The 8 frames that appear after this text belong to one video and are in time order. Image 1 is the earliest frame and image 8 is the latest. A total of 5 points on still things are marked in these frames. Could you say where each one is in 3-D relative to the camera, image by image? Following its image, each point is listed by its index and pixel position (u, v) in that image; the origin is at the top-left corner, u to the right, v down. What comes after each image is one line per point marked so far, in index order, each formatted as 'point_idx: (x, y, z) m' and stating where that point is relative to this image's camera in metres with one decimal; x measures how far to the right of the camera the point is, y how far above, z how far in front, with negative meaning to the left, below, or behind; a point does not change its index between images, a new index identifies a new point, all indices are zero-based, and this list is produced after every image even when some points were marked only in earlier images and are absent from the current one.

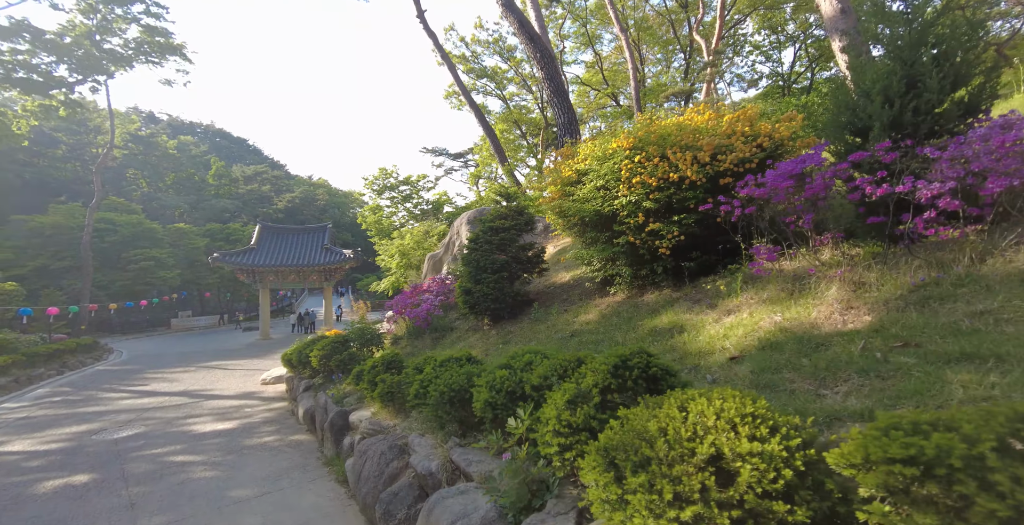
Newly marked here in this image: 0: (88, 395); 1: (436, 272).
0: (-10.5, -3.3, +12.0) m
1: (-2.2, -0.3, +14.2) m
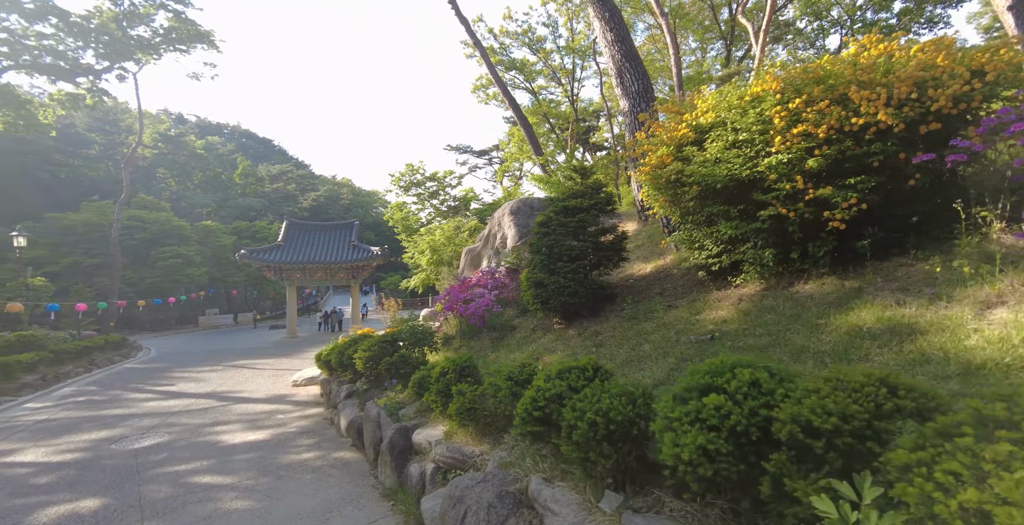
0: (-9.4, -3.1, +11.4) m
1: (-1.0, -0.1, +13.2) m
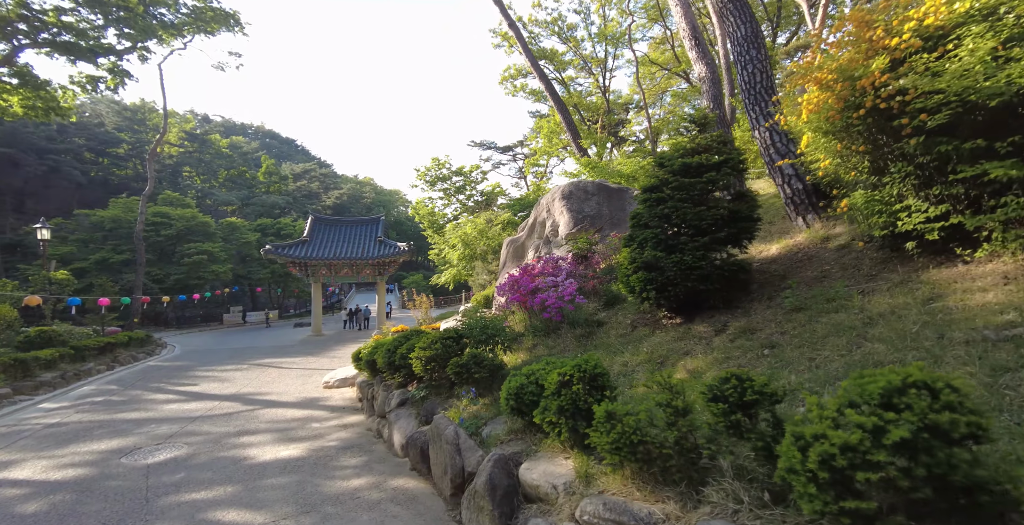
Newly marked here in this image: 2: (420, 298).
0: (-8.3, -2.9, +10.6) m
1: (+0.2, +0.1, +12.1) m
2: (-3.1, -1.2, +16.2) m
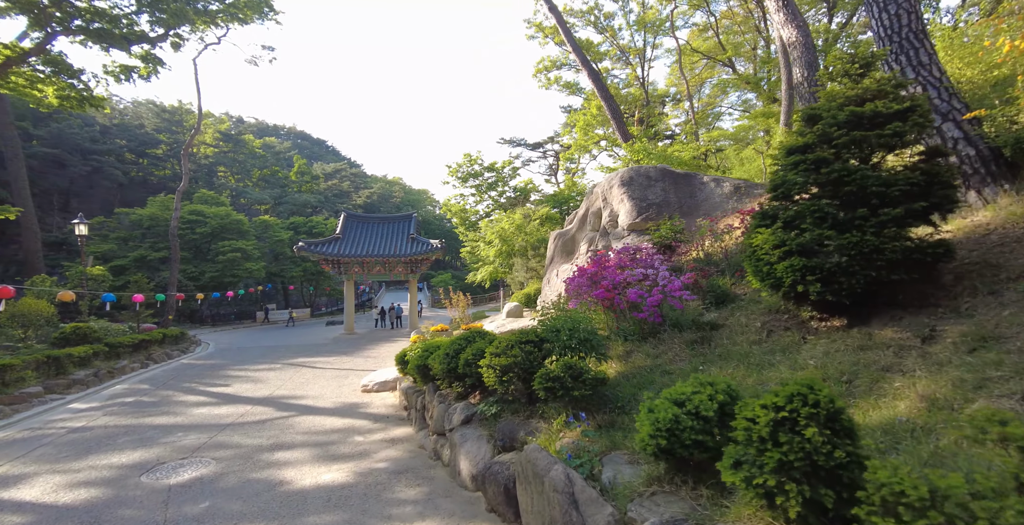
0: (-7.2, -2.8, +10.0) m
1: (+1.3, +0.2, +11.1) m
2: (-1.8, -1.1, +15.3) m
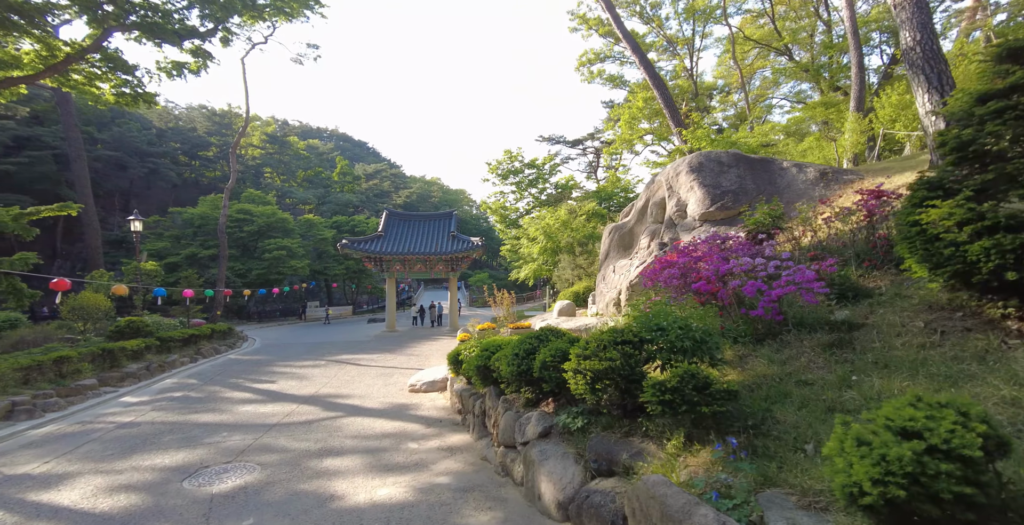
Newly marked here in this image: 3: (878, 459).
0: (-6.2, -2.6, +9.9) m
1: (+2.4, +0.3, +10.3) m
2: (-0.3, -1.0, +14.8) m
3: (+1.2, -0.6, +1.5) m
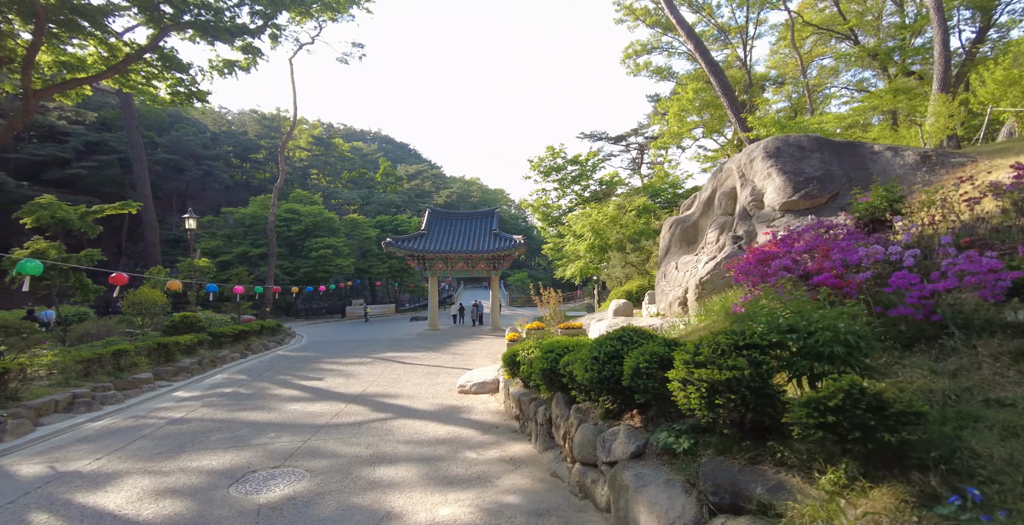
0: (-5.1, -2.5, +9.8) m
1: (+3.5, +0.4, +9.6) m
2: (+1.1, -0.9, +14.2) m
3: (+1.5, -0.5, +0.9) m
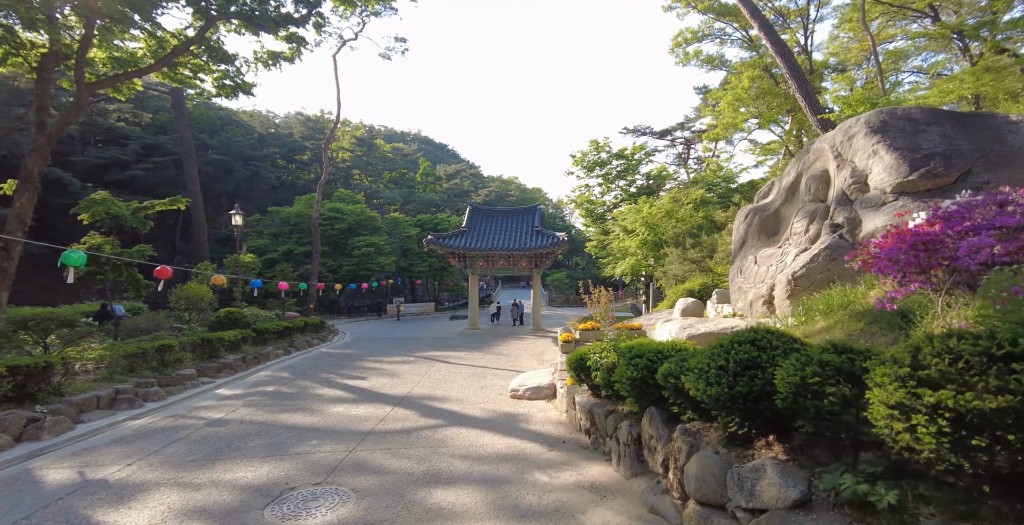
0: (-4.1, -2.4, +9.4) m
1: (+4.5, +0.5, +8.5) m
2: (+2.5, -0.8, +13.3) m
3: (+1.9, -0.4, 0.0) m
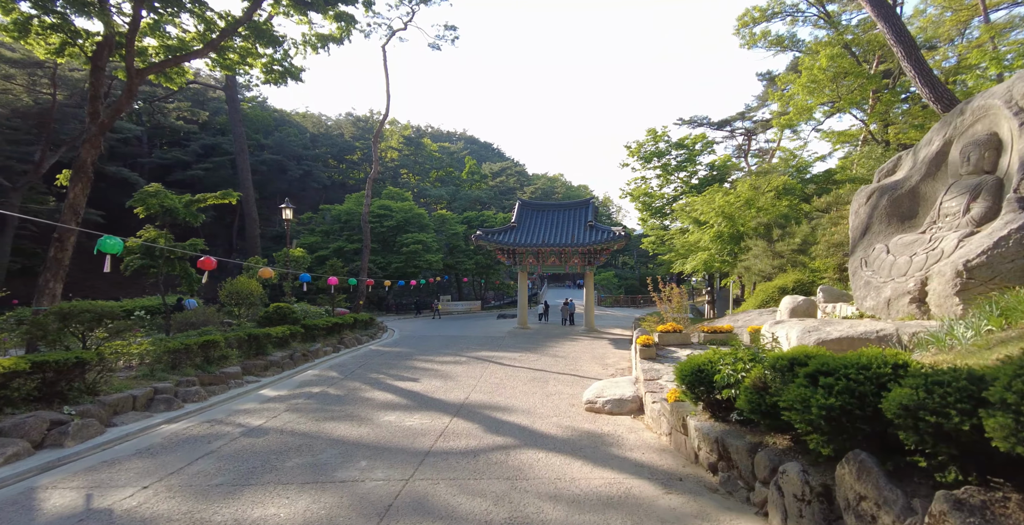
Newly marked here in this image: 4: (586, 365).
0: (-2.9, -2.2, +8.5) m
1: (+5.6, +0.6, +6.9) m
2: (+4.0, -0.6, +11.9) m
3: (+2.2, -0.3, -1.3) m
4: (+1.8, -2.4, +11.4) m
